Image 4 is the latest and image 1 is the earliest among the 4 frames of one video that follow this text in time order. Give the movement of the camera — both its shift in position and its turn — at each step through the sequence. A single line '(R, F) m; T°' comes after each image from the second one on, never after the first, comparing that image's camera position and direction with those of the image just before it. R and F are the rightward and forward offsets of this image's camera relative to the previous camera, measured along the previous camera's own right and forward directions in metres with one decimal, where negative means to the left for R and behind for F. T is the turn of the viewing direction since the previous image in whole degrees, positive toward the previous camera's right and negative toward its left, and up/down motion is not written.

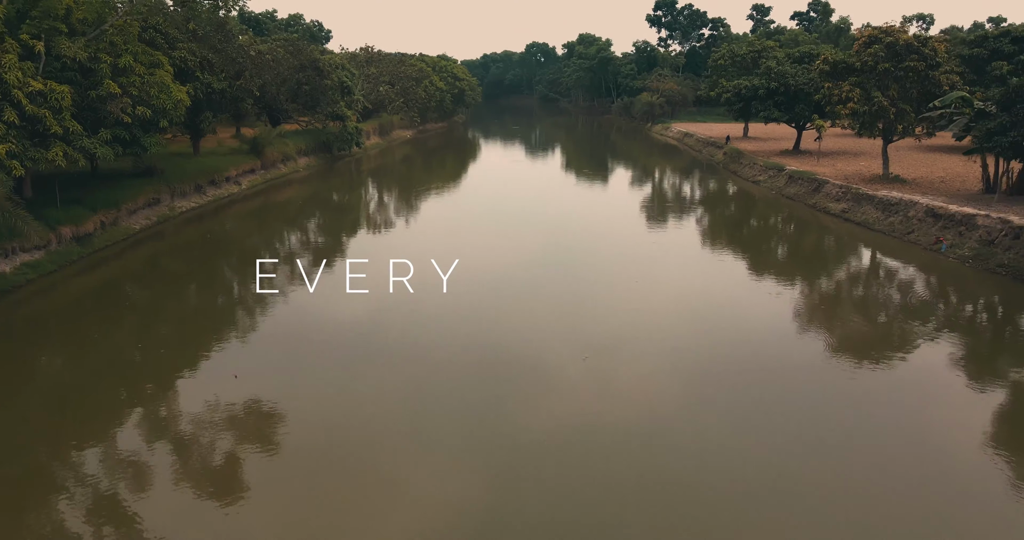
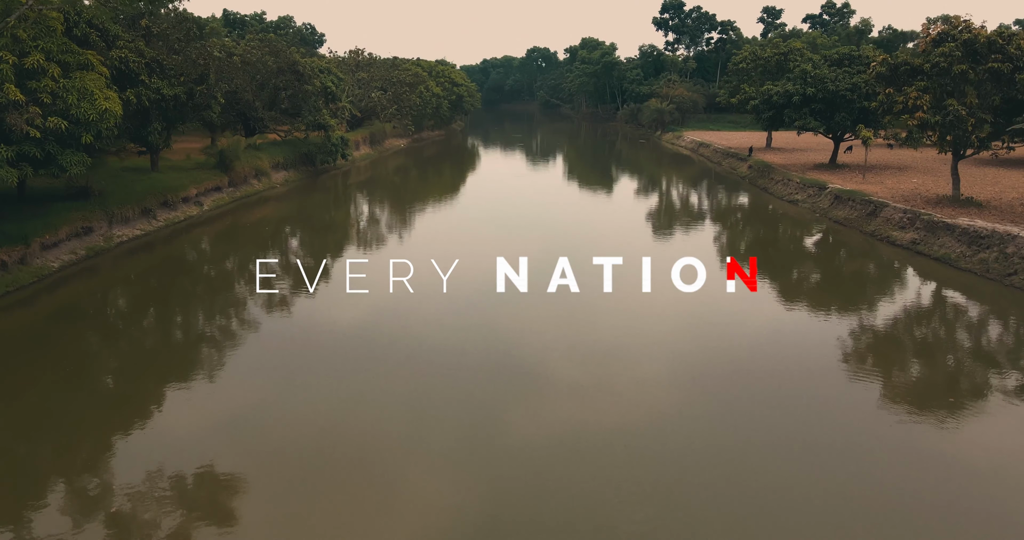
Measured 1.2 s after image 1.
(-0.1, +2.5) m; 0°
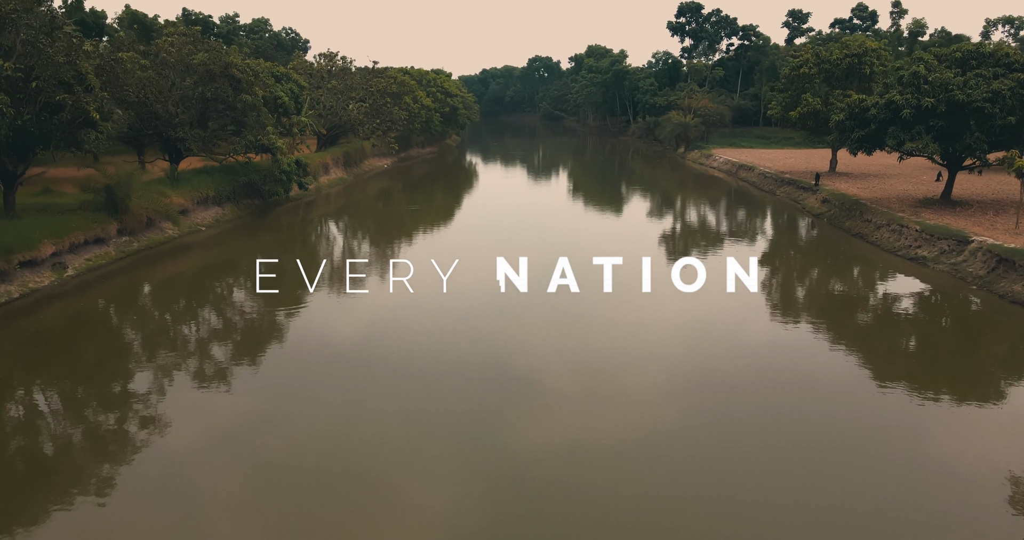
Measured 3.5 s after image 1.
(-0.1, +5.2) m; 0°
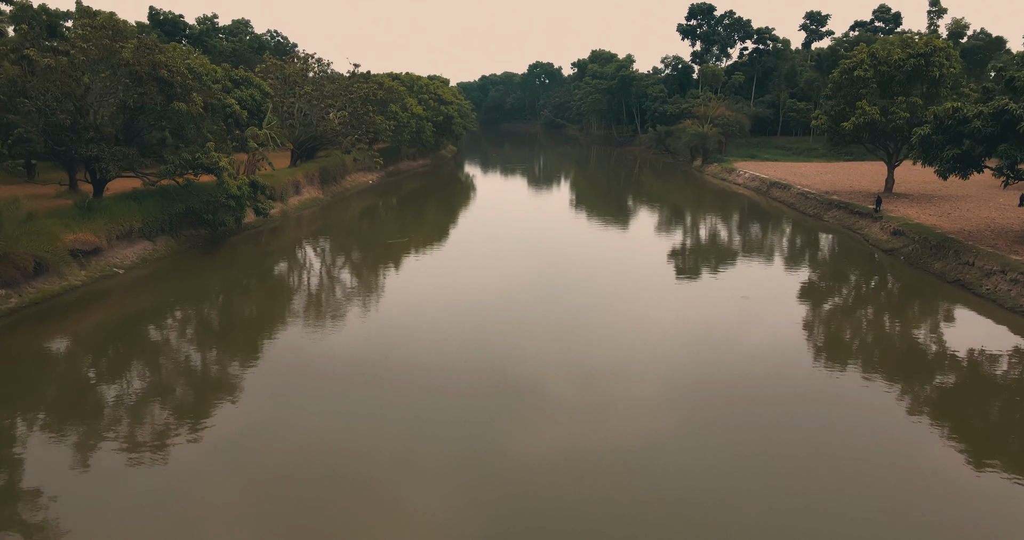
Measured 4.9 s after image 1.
(0.0, +3.2) m; 0°
